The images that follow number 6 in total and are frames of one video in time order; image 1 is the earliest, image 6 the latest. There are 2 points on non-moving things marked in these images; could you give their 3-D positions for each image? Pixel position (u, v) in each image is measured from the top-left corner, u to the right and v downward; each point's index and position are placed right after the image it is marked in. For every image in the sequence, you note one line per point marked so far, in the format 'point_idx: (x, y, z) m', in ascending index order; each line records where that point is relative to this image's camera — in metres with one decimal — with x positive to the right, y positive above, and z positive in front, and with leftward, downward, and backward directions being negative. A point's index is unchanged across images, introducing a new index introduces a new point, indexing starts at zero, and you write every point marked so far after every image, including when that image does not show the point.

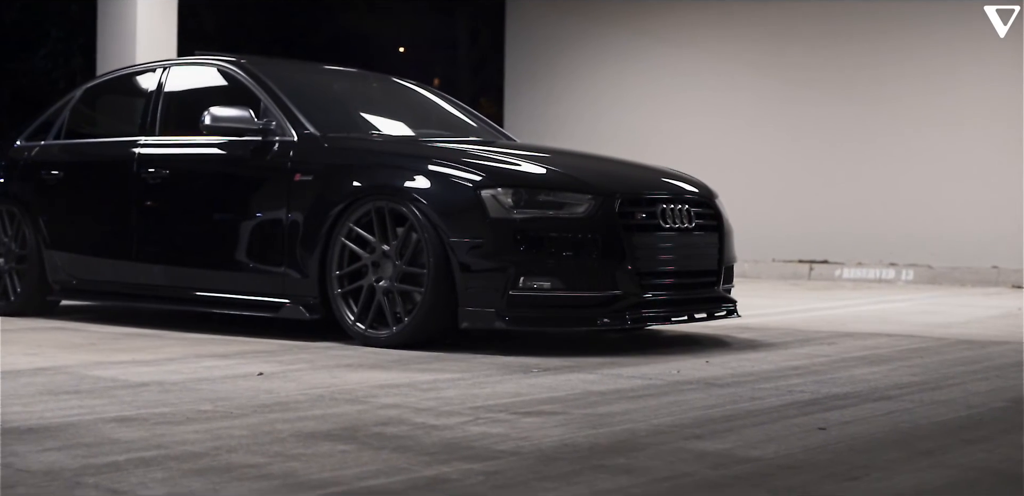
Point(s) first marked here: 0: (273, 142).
0: (-1.2, +0.5, +6.2) m
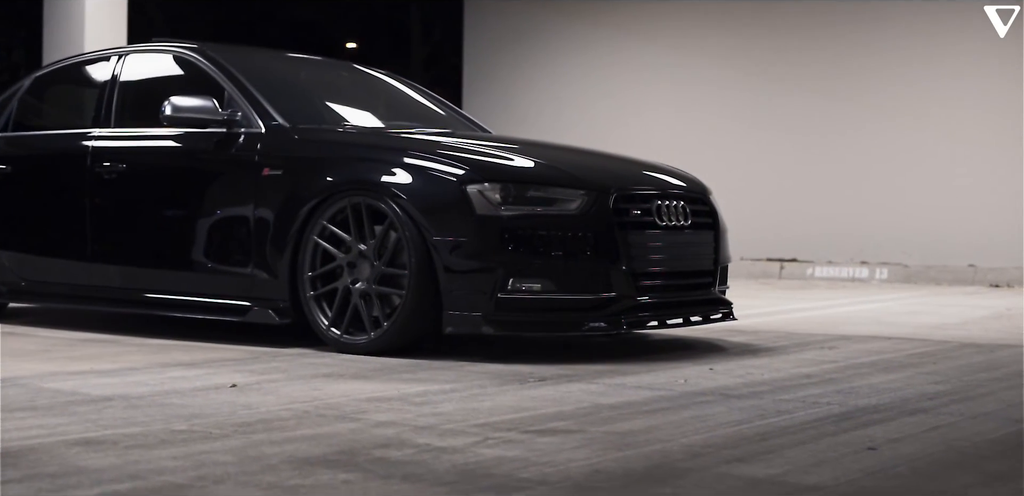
0: (-1.2, +0.5, +5.8) m
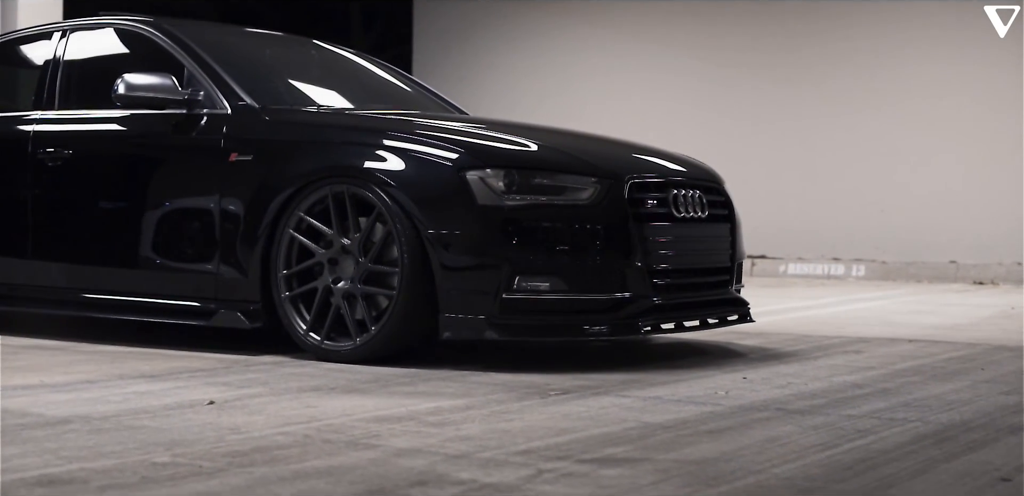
0: (-1.3, +0.5, +5.2) m
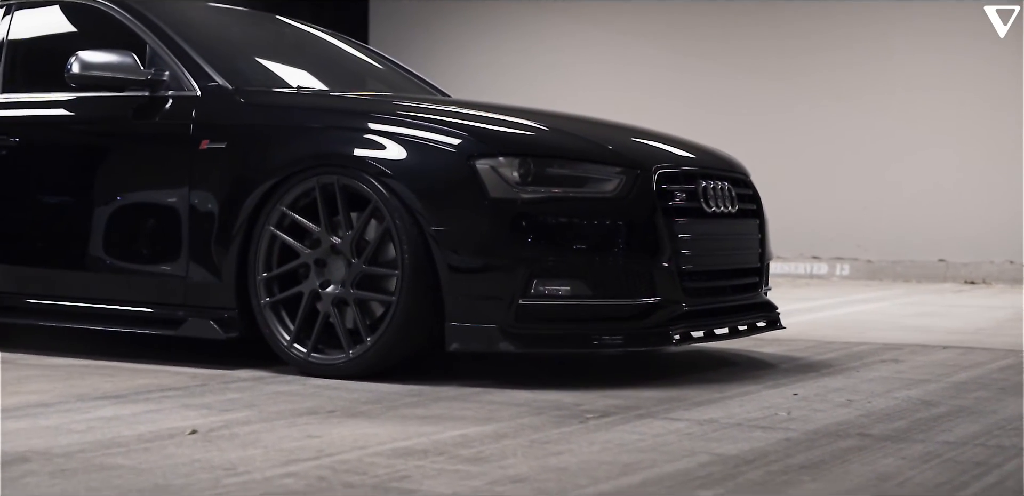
0: (-1.2, +0.5, +4.6) m
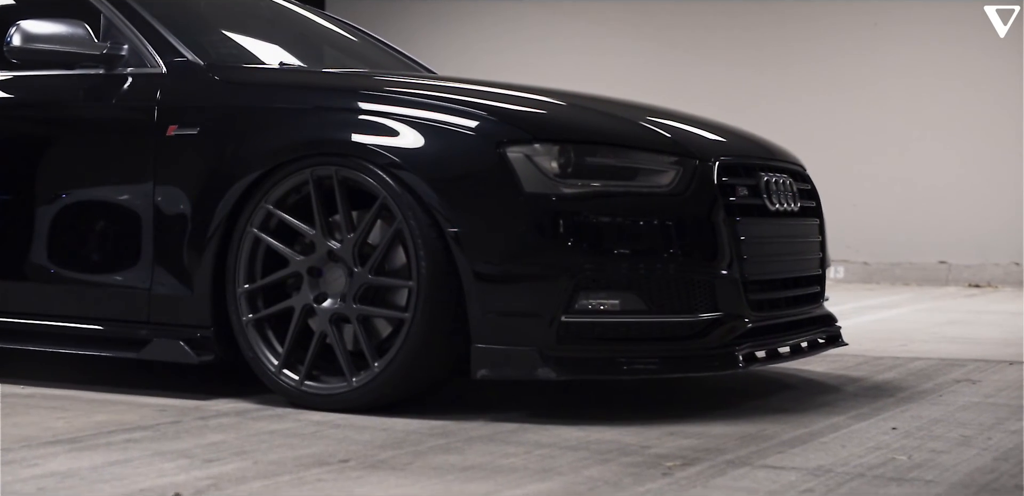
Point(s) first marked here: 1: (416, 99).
0: (-1.2, +0.5, +3.9) m
1: (-0.3, +0.4, +3.4) m
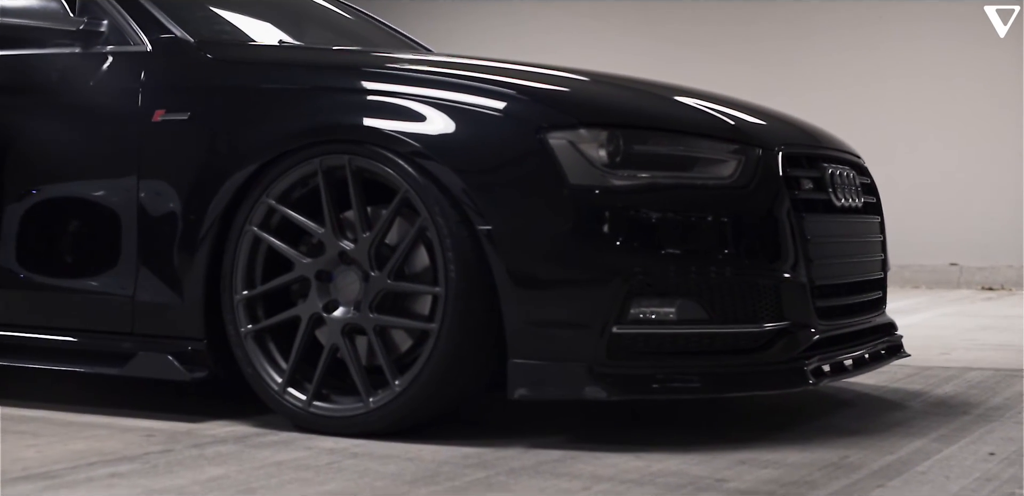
0: (-1.1, +0.5, +3.4) m
1: (-0.2, +0.4, +3.0) m
